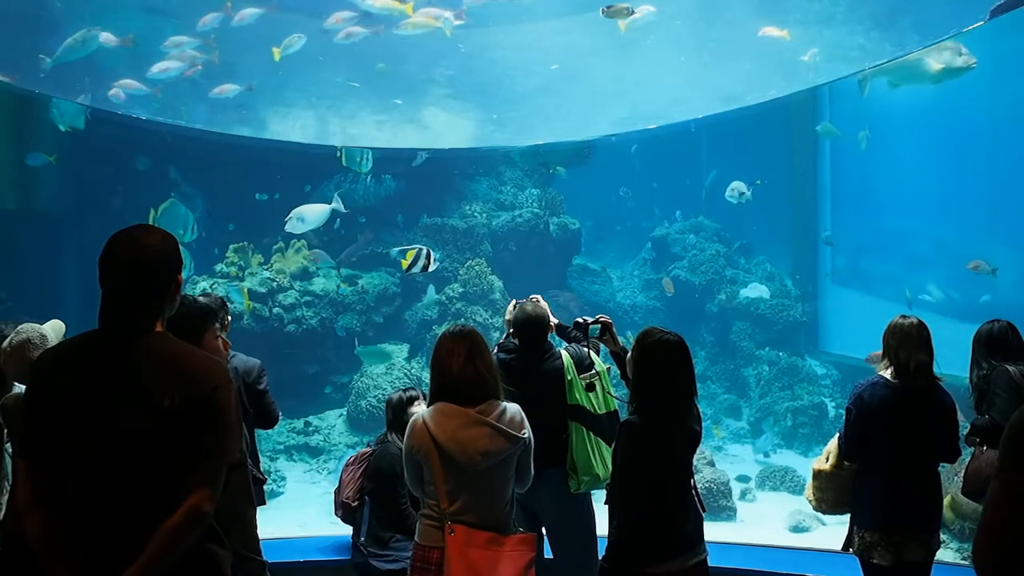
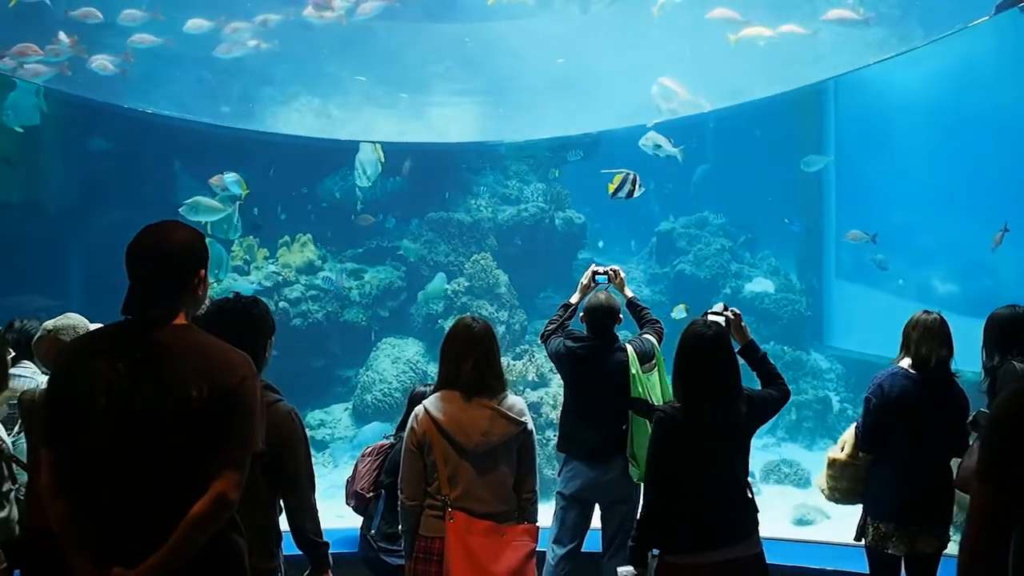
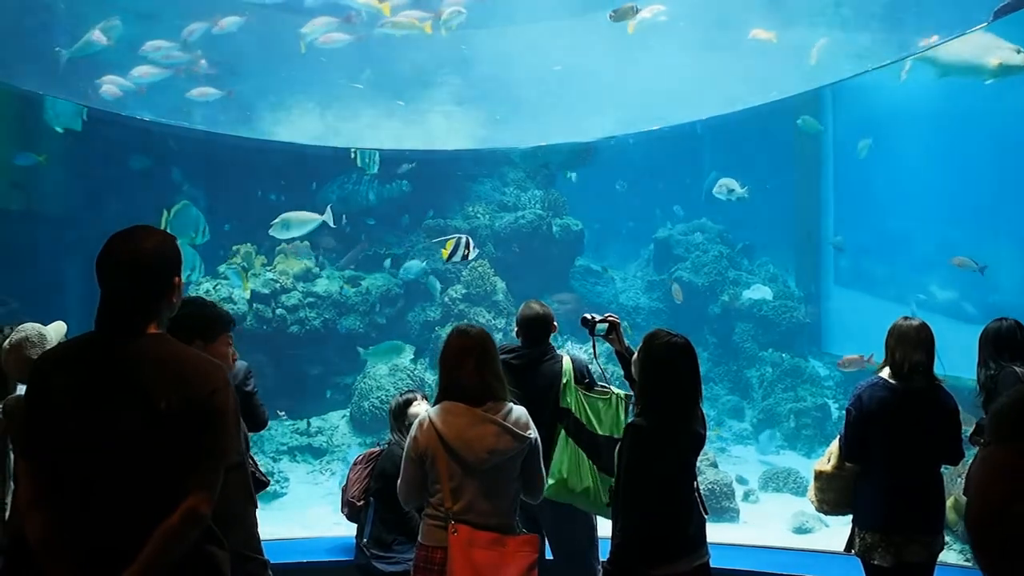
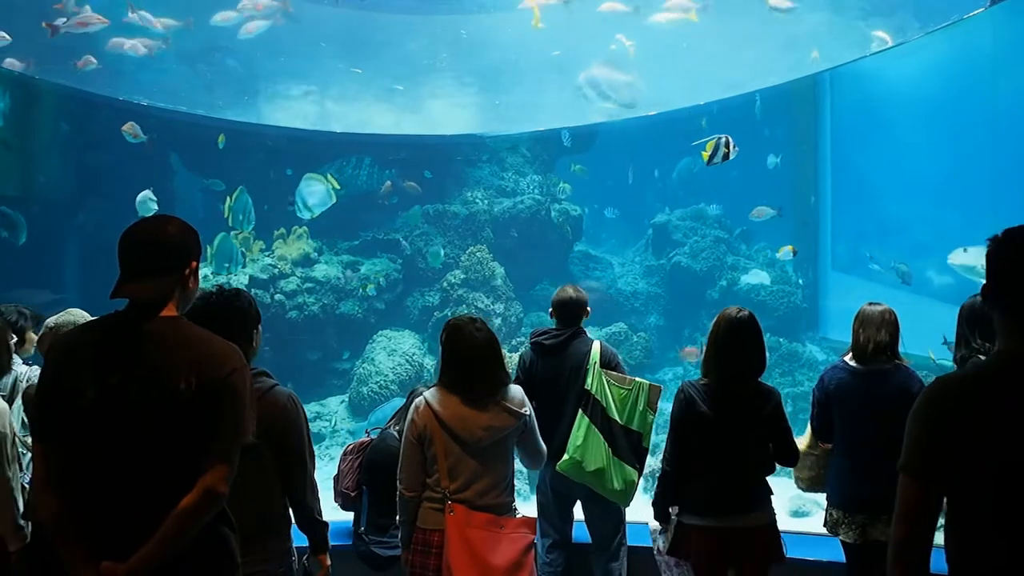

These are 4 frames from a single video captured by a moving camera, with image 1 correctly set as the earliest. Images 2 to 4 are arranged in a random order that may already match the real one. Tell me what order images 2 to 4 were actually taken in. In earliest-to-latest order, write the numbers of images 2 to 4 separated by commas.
3, 2, 4
